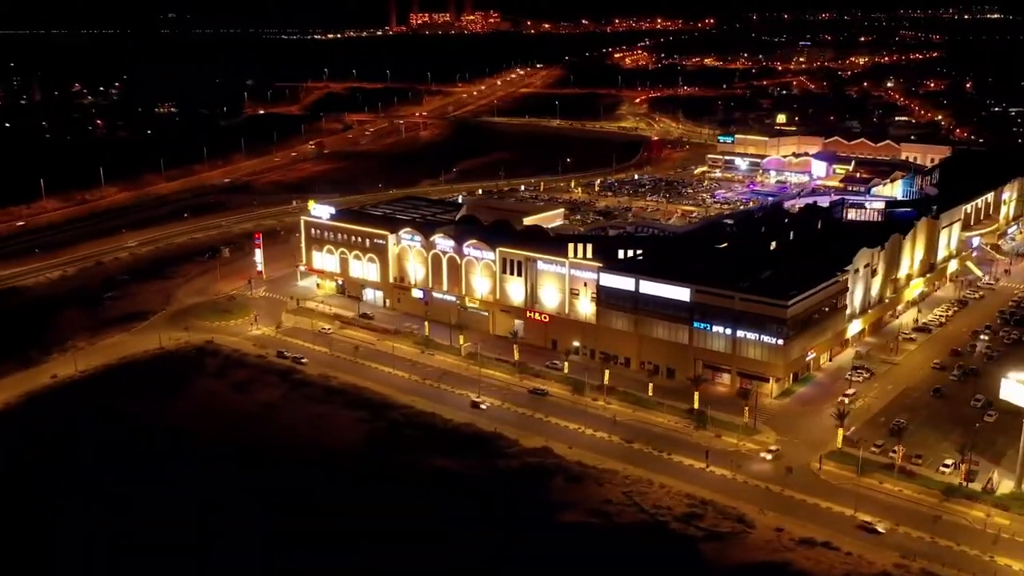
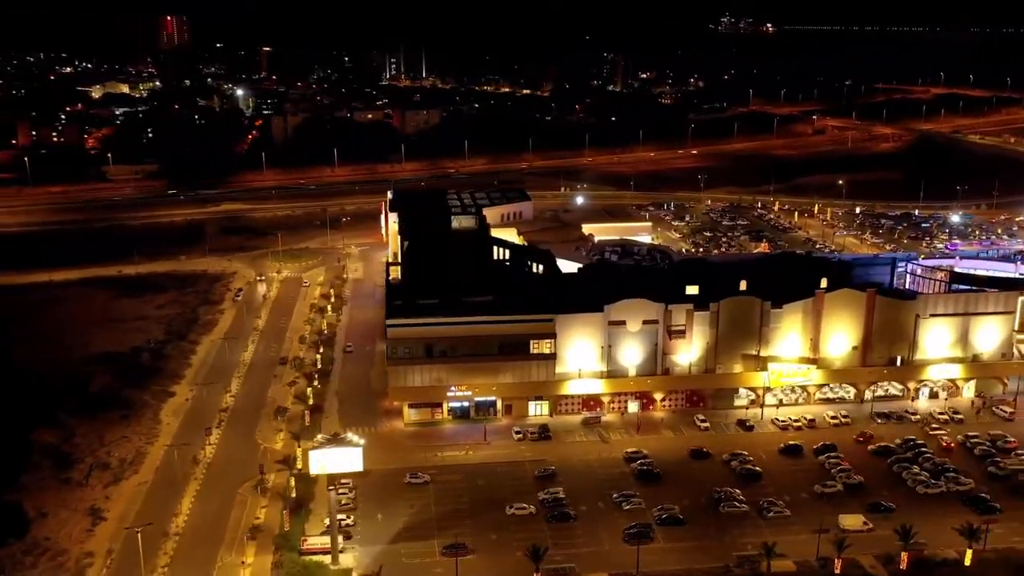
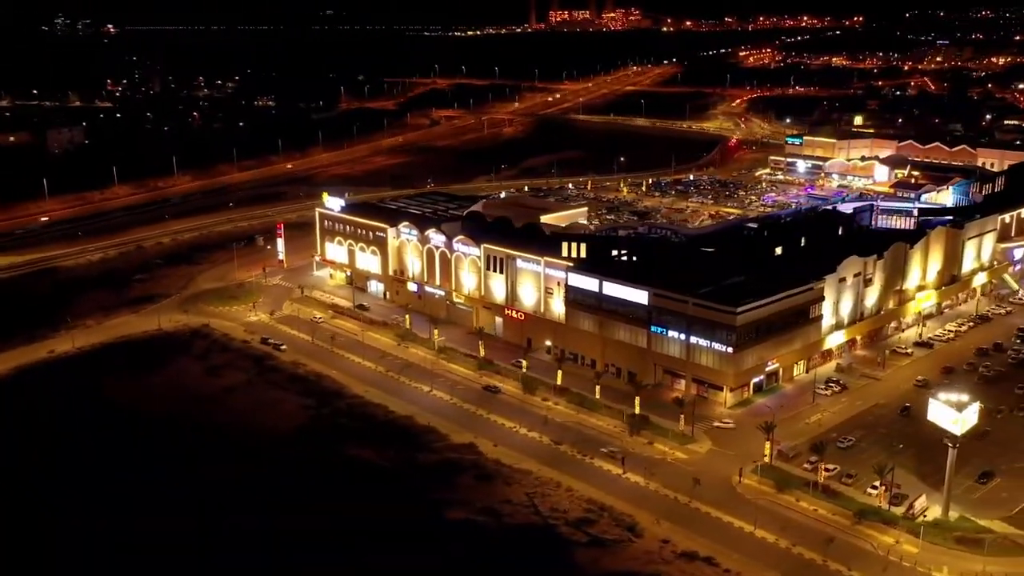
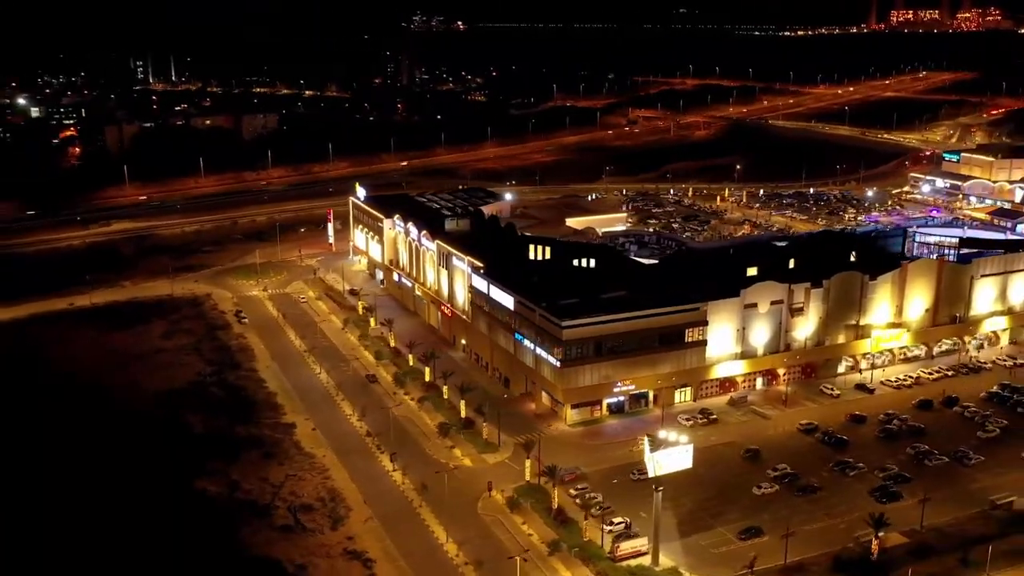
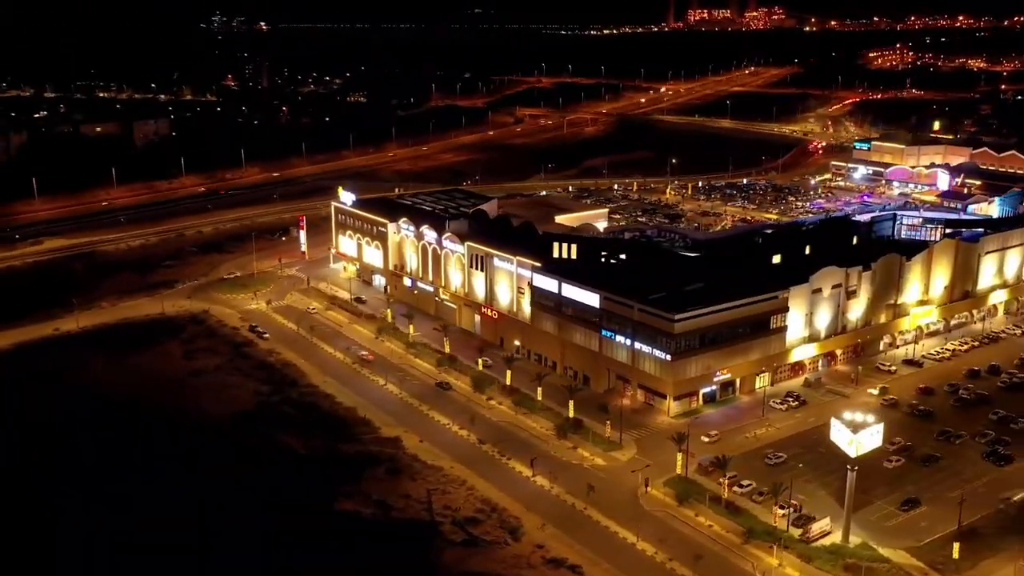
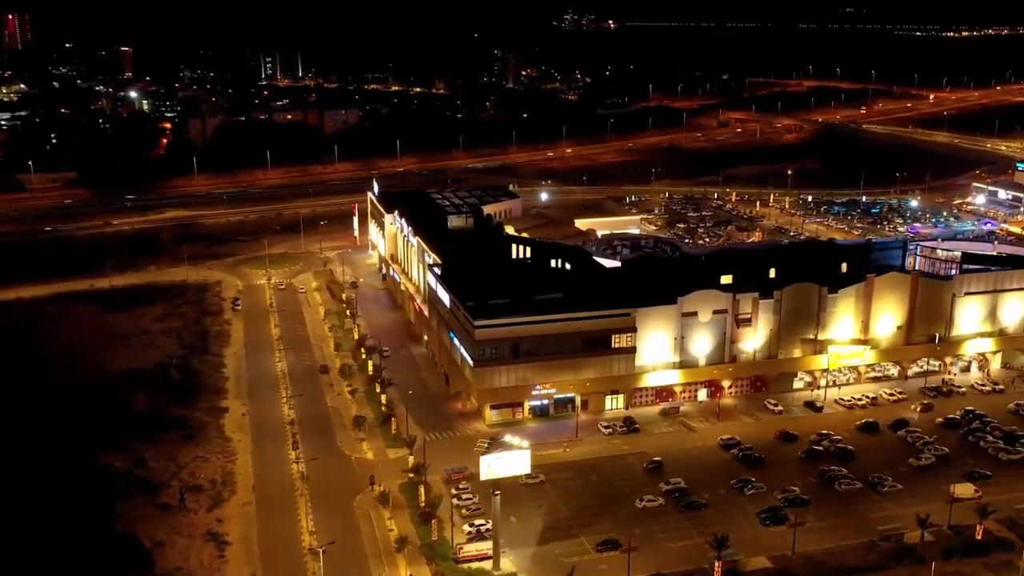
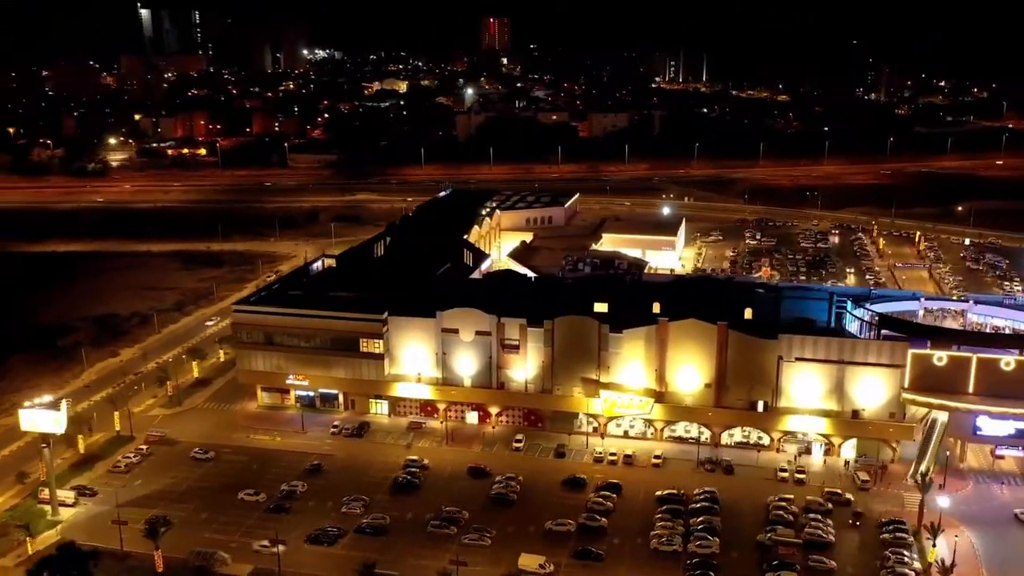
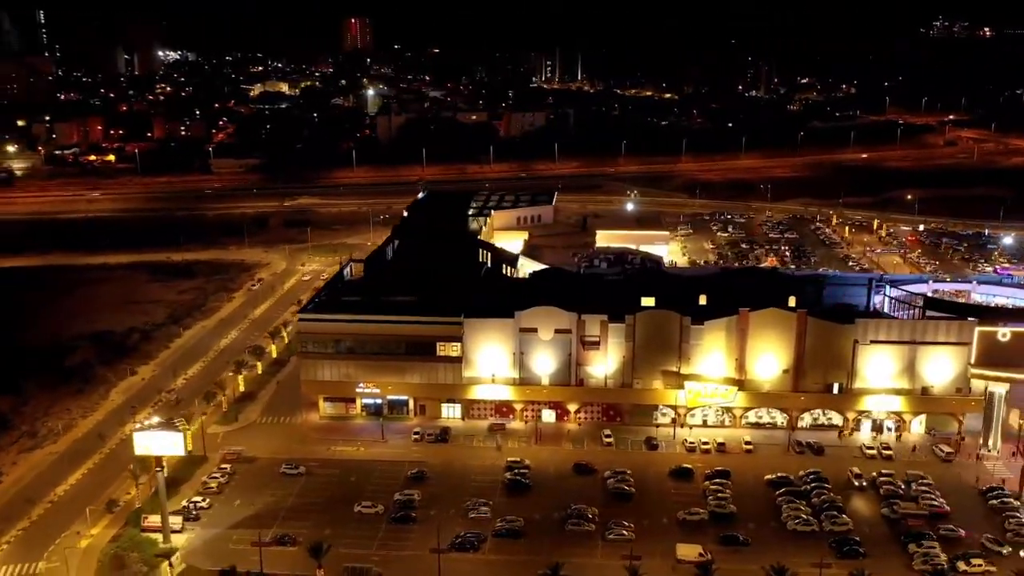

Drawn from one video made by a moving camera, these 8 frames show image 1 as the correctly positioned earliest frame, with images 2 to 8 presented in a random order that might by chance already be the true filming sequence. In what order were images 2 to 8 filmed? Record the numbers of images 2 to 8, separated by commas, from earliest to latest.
3, 5, 4, 6, 2, 8, 7
